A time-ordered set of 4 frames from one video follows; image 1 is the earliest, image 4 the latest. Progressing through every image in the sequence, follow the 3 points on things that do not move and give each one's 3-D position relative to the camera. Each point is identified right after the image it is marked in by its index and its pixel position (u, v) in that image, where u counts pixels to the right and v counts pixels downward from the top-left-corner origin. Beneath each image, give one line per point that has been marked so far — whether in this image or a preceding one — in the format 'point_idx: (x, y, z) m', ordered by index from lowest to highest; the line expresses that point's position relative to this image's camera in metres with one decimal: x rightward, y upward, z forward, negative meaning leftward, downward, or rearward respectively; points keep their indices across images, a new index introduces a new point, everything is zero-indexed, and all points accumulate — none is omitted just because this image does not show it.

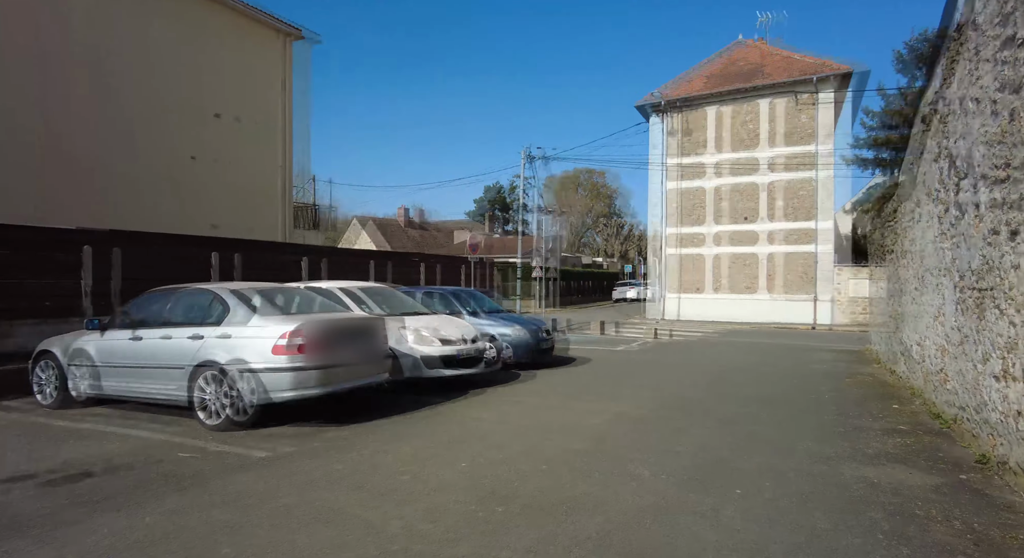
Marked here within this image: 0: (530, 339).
0: (+0.3, -1.1, +11.0) m
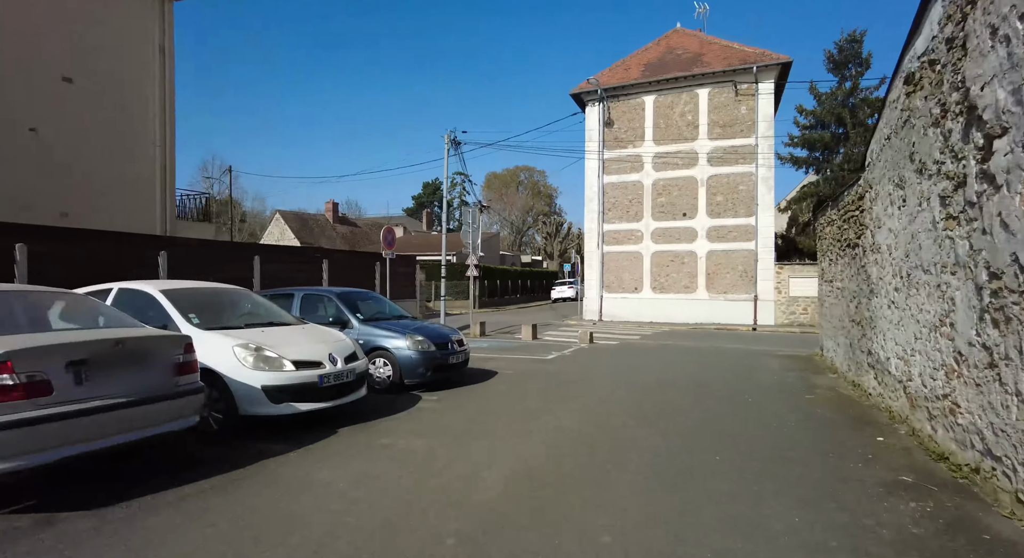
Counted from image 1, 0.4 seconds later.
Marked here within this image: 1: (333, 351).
0: (-1.2, -1.1, +9.0) m
1: (-2.0, -0.8, +6.7) m
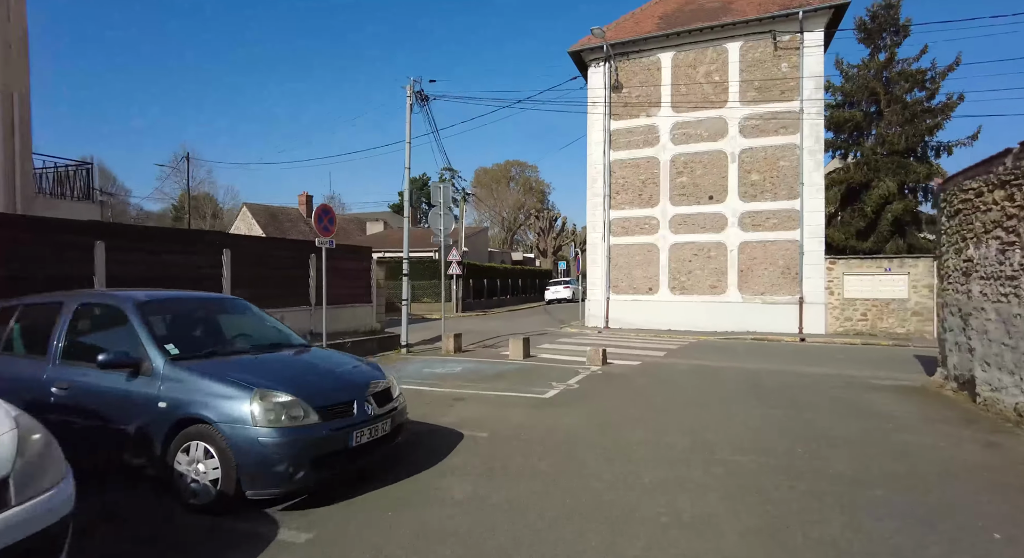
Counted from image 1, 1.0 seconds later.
0: (-1.4, -1.1, +4.3) m
1: (-2.2, -0.8, +2.0) m
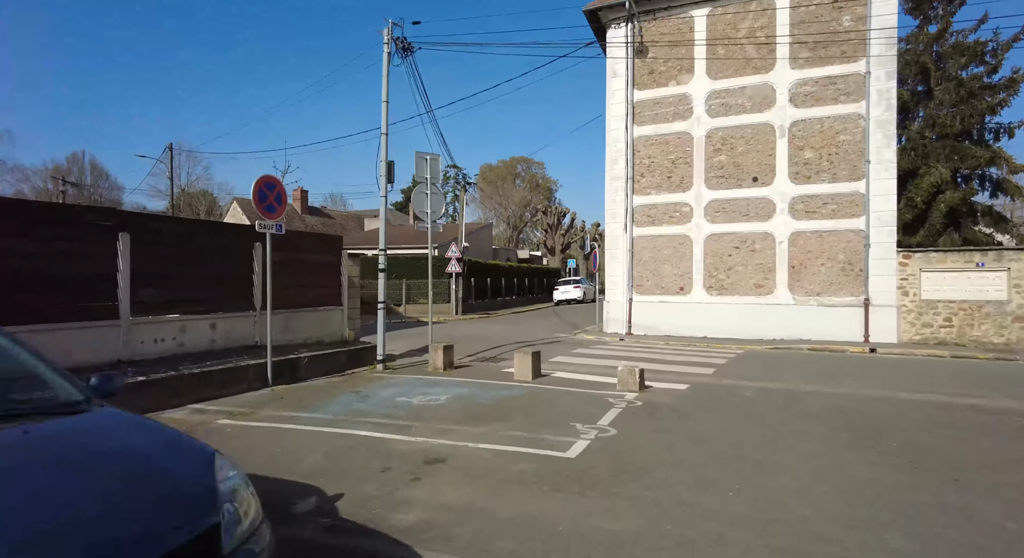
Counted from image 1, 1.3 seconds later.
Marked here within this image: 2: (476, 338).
0: (-1.4, -1.0, +1.2) m
1: (-2.2, -0.7, -1.1) m
2: (-1.1, -1.7, +17.8) m
